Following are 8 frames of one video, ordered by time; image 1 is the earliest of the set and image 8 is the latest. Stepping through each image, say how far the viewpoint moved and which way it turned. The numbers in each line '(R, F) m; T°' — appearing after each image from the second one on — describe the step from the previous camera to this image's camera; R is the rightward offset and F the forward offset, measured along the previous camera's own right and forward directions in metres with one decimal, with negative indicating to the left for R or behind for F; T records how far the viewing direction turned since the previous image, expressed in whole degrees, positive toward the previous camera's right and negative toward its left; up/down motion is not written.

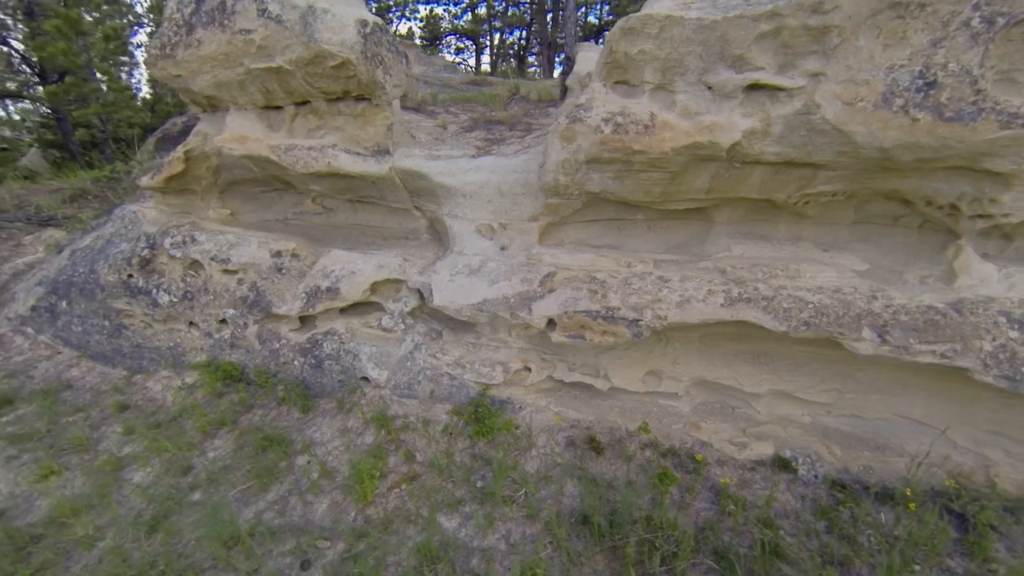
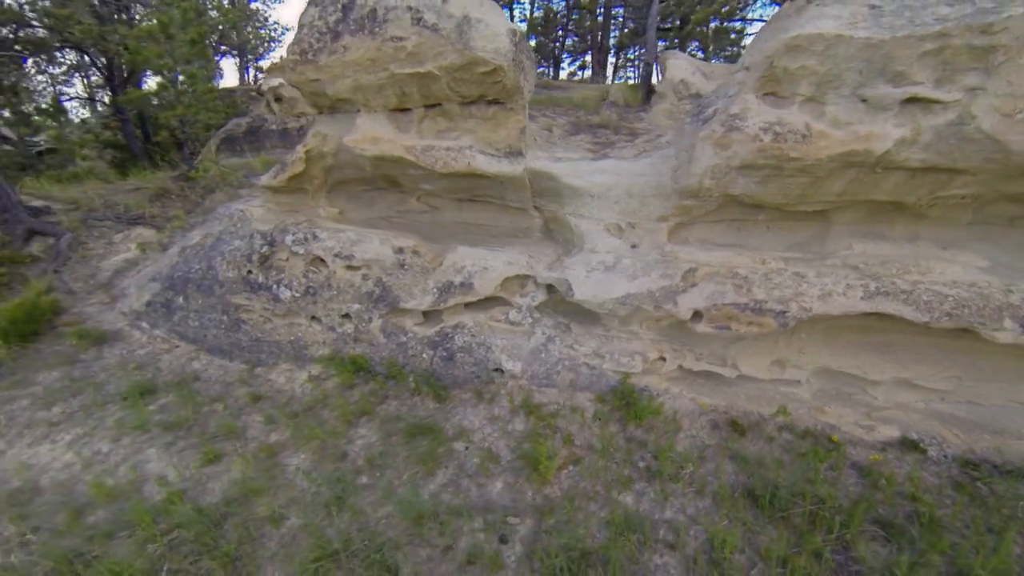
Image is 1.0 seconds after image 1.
(-1.3, -0.2) m; +1°
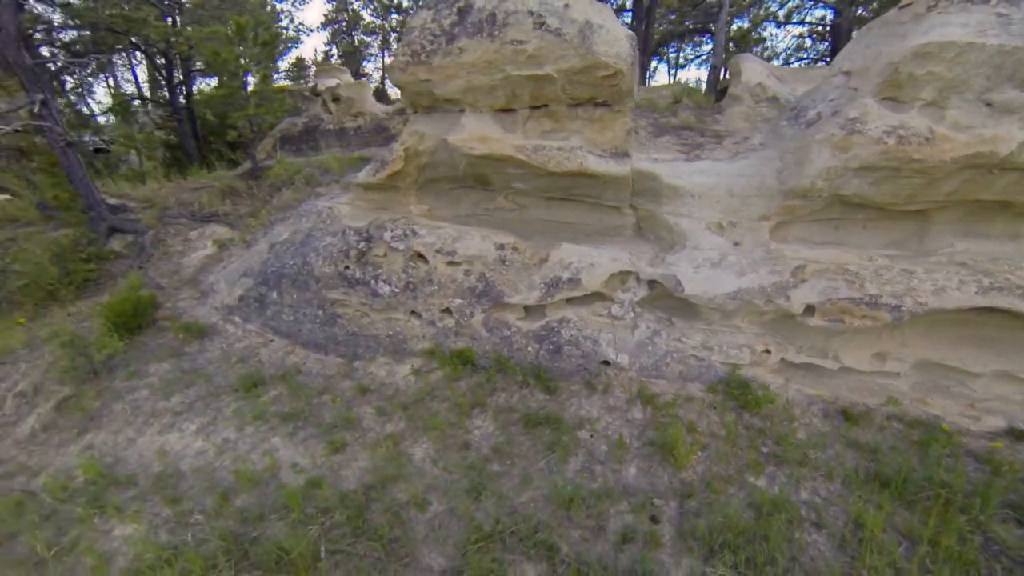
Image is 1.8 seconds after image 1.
(-1.1, -0.1) m; 0°
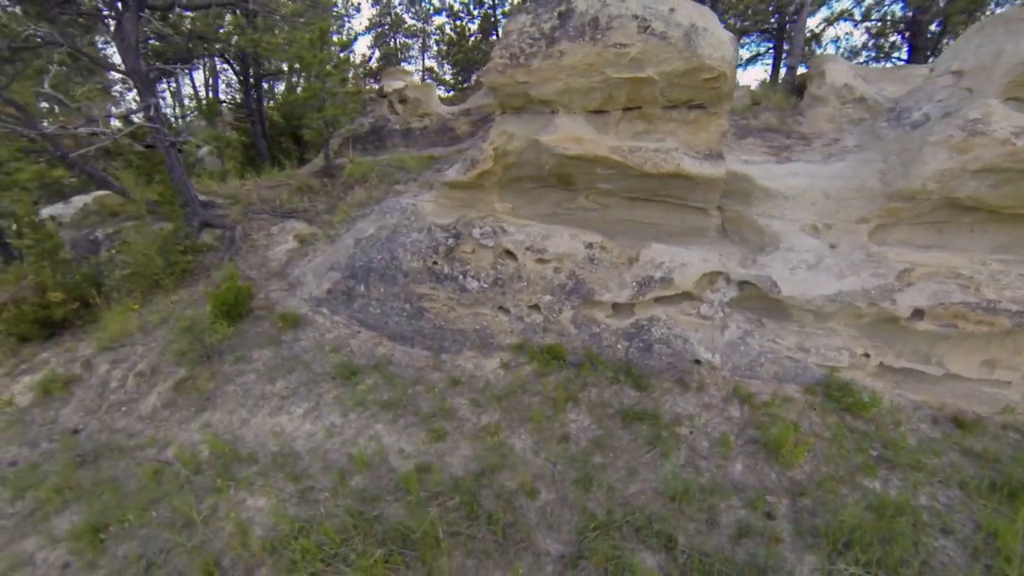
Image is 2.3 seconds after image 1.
(-0.7, -0.1) m; -3°
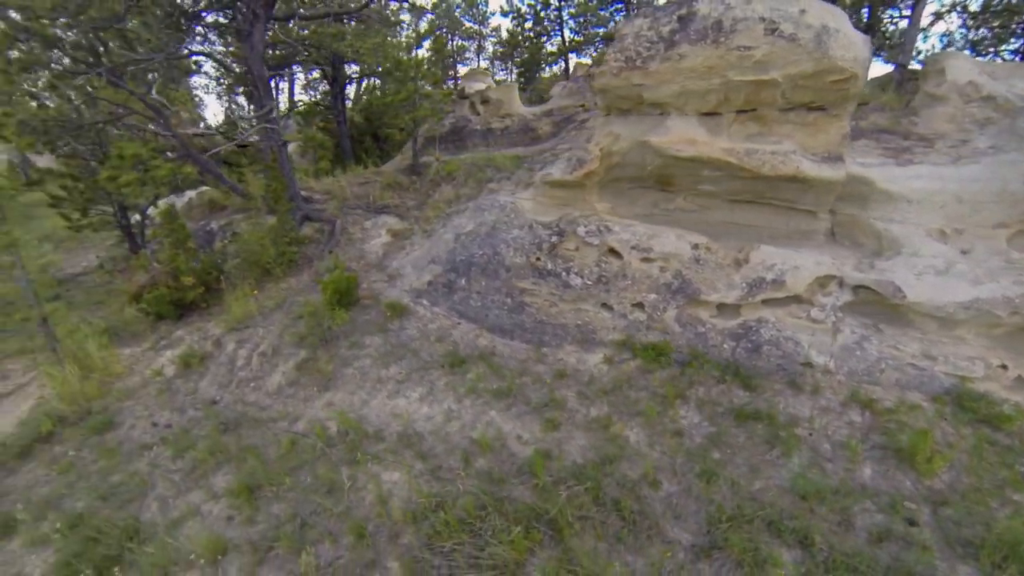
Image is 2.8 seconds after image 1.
(-0.8, -0.2) m; -5°
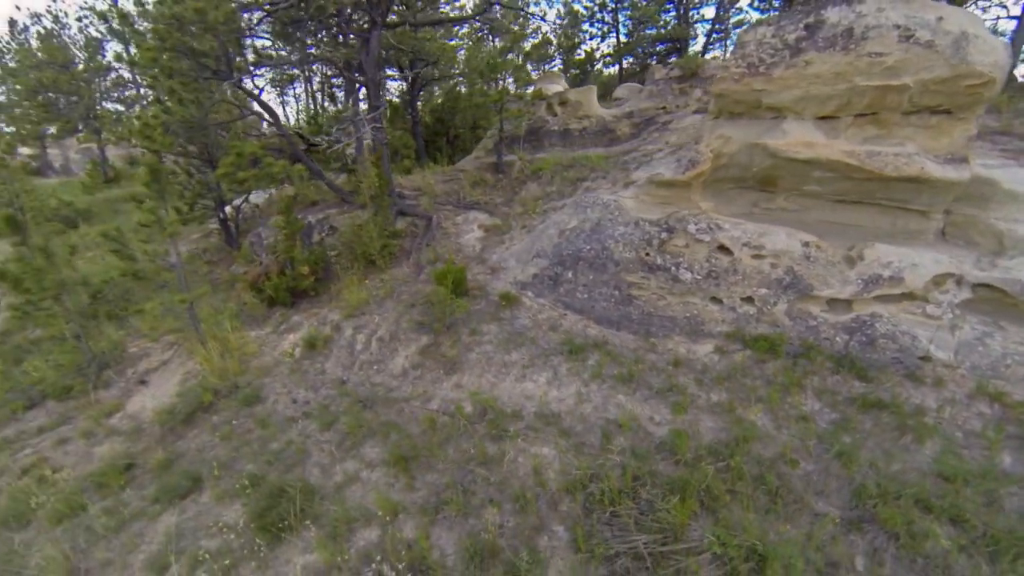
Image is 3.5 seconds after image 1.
(-1.2, -0.4) m; -3°
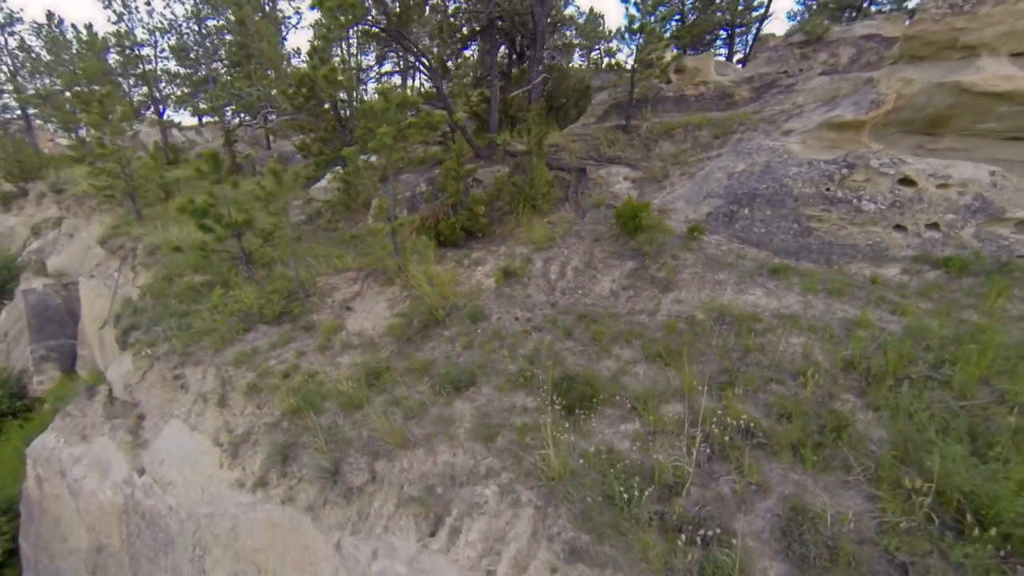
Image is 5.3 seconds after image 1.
(-2.9, -0.4) m; +1°
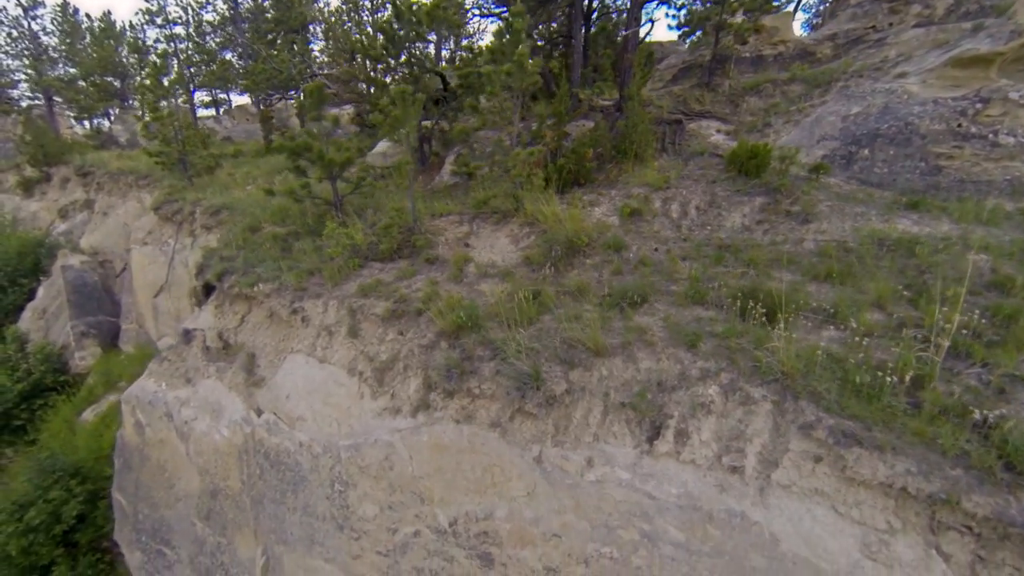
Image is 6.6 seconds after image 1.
(-1.8, +0.3) m; 0°
